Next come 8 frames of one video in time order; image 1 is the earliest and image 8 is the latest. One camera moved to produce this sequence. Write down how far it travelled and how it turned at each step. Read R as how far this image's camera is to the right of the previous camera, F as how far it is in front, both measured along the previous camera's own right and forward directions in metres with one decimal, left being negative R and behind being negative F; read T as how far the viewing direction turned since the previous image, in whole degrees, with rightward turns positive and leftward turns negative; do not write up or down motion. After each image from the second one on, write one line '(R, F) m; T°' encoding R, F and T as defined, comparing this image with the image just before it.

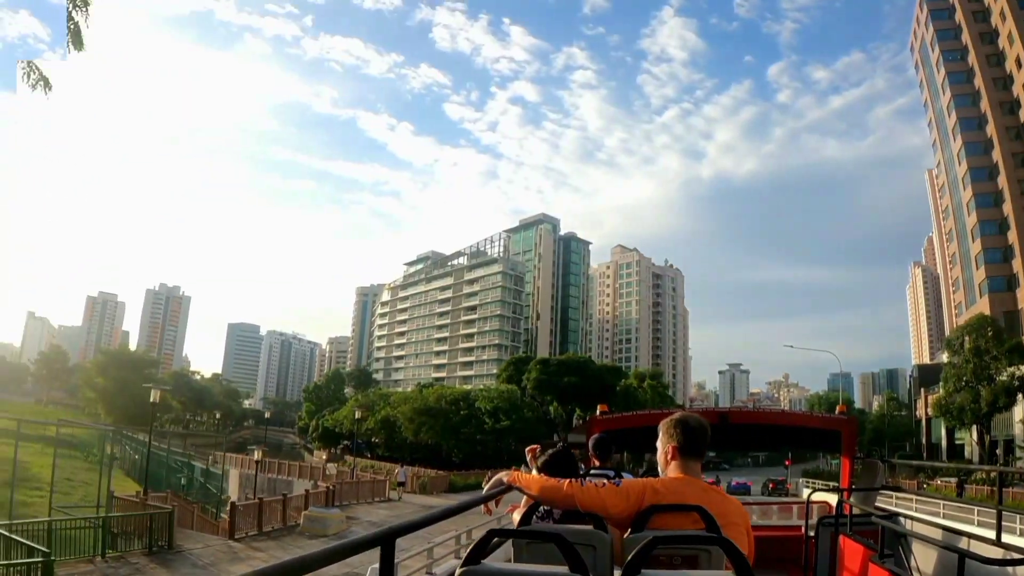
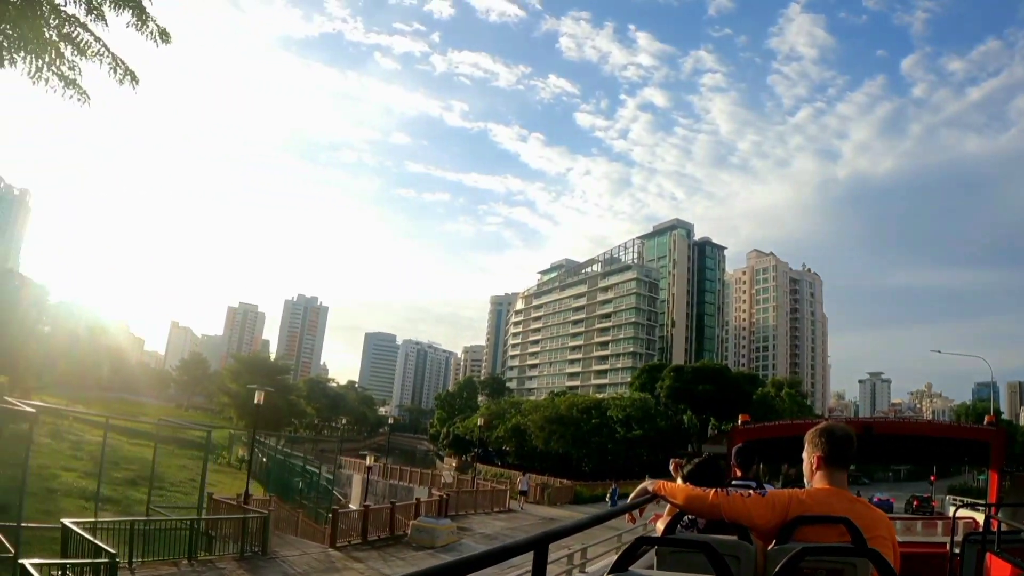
(+0.3, +0.9) m; -10°
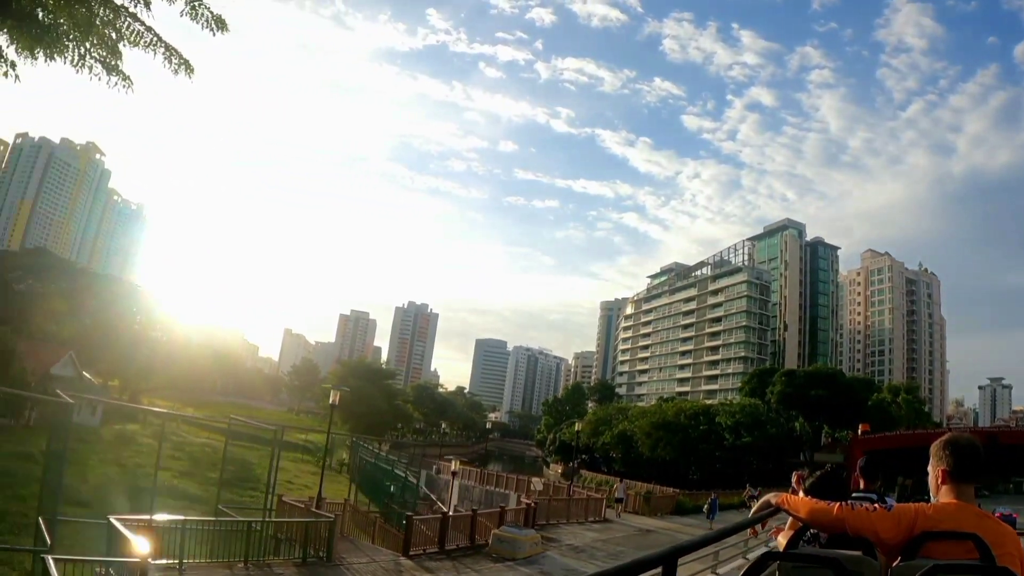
(+0.5, +0.6) m; -8°
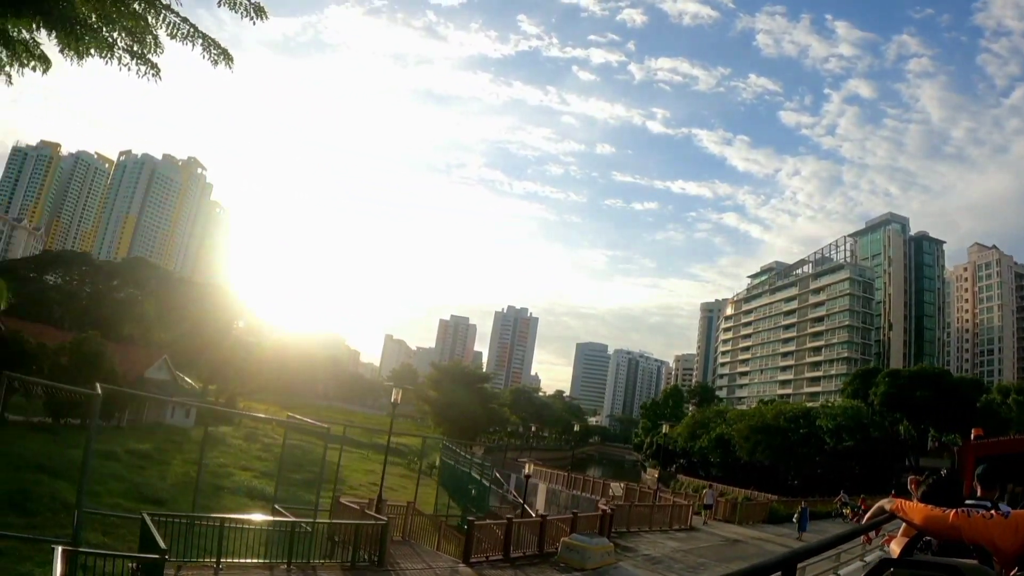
(+0.4, +0.5) m; -7°
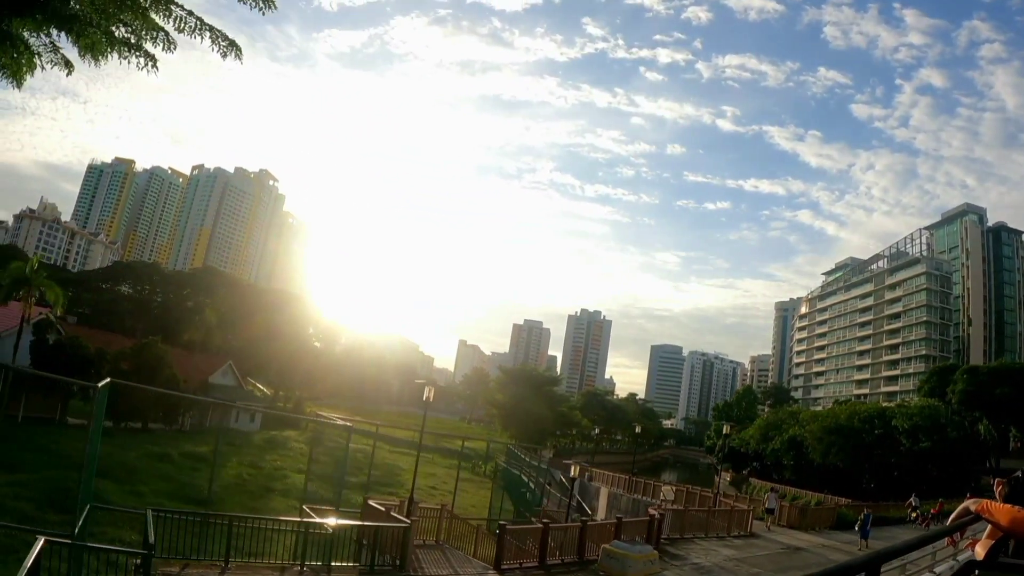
(+0.3, +0.4) m; -5°
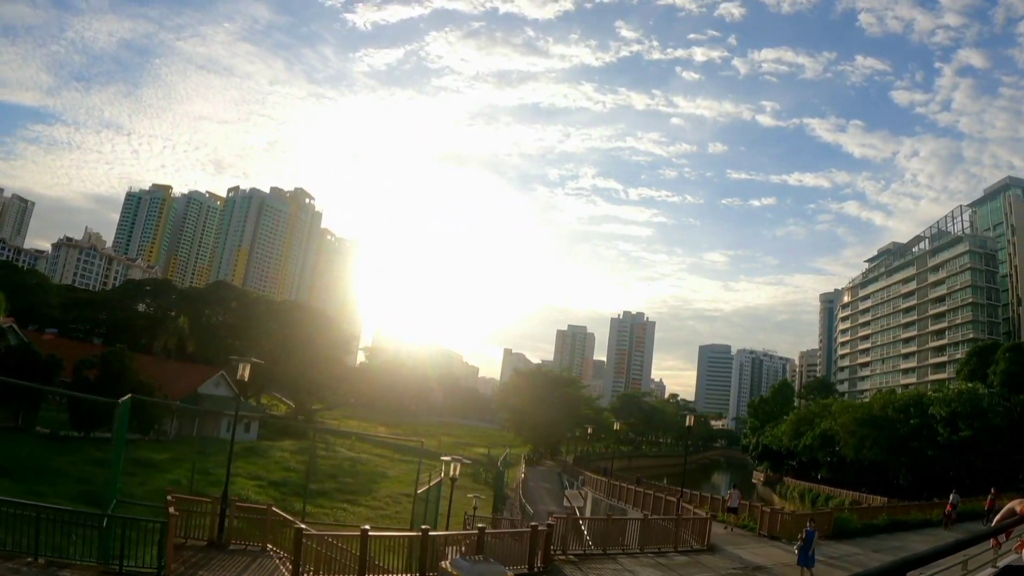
(+1.8, +1.9) m; -3°
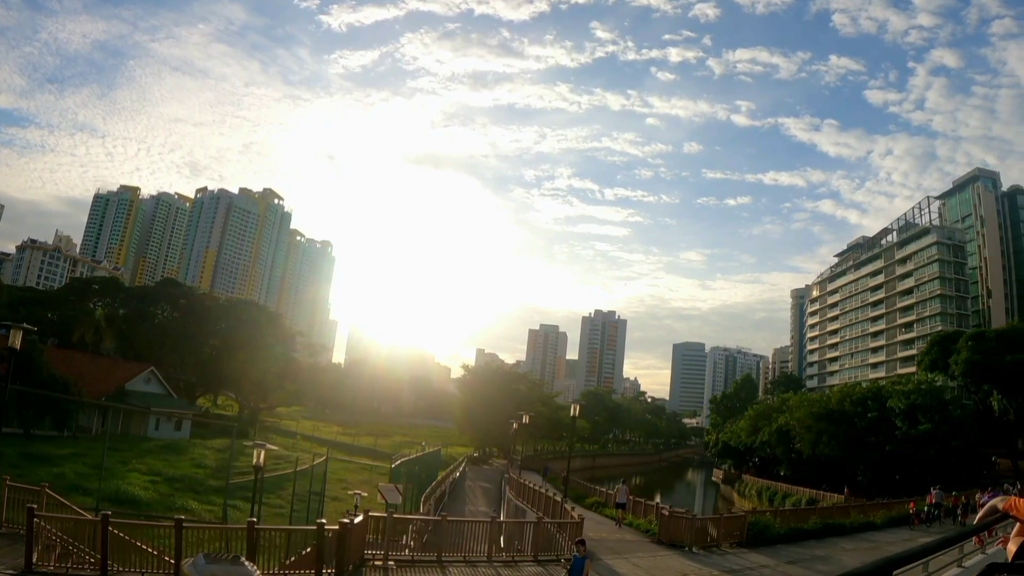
(+1.7, +1.7) m; +1°
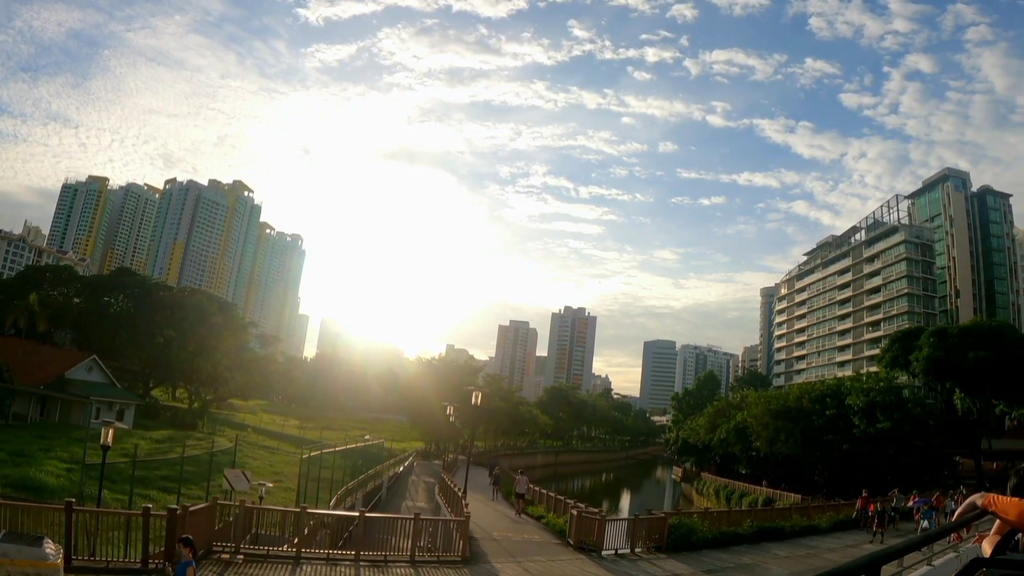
(+1.1, +1.3) m; +2°
